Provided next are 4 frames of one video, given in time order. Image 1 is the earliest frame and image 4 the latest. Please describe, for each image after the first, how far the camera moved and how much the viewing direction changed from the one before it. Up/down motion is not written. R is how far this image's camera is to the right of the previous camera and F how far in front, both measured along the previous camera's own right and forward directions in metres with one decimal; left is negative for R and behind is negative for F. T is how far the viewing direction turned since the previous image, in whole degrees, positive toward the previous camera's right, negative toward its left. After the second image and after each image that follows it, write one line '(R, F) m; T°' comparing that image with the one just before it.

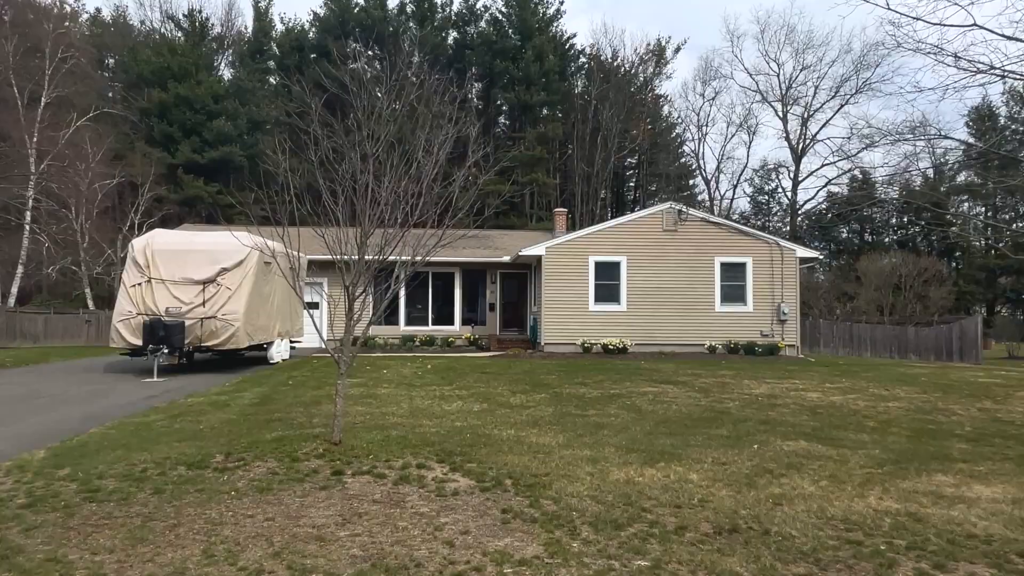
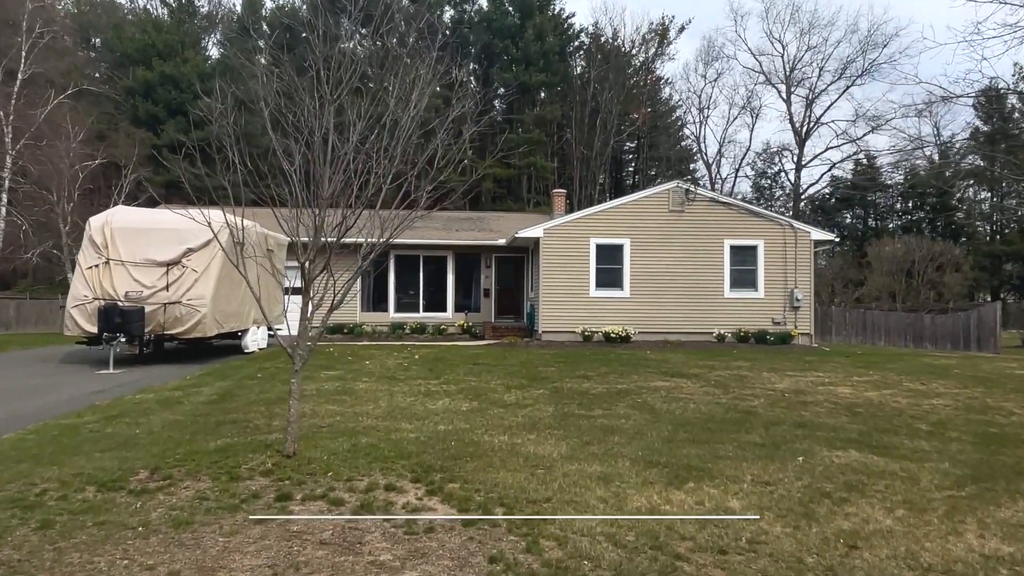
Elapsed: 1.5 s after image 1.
(0.0, +1.3) m; 0°
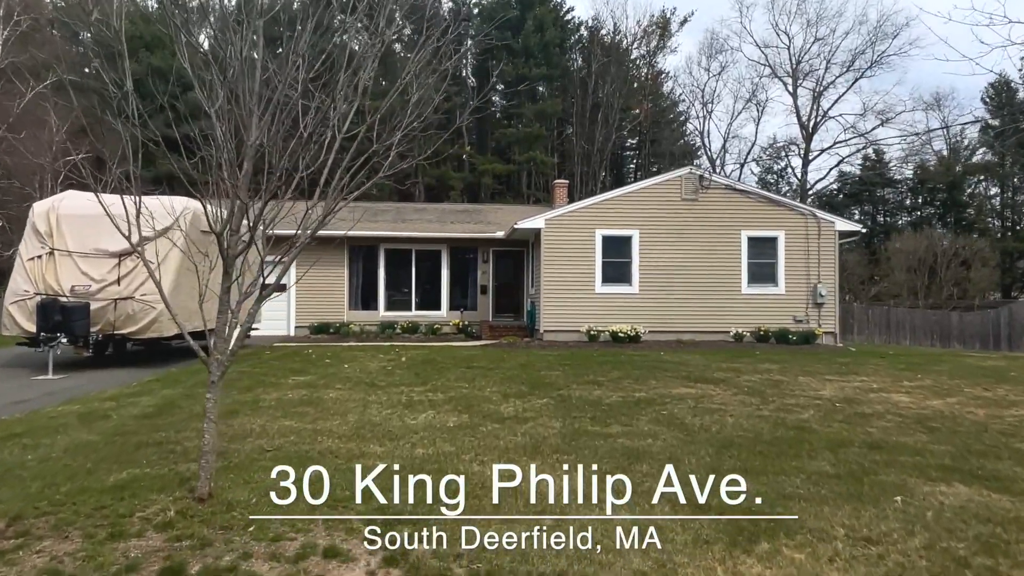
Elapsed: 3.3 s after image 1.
(0.0, +1.6) m; 0°
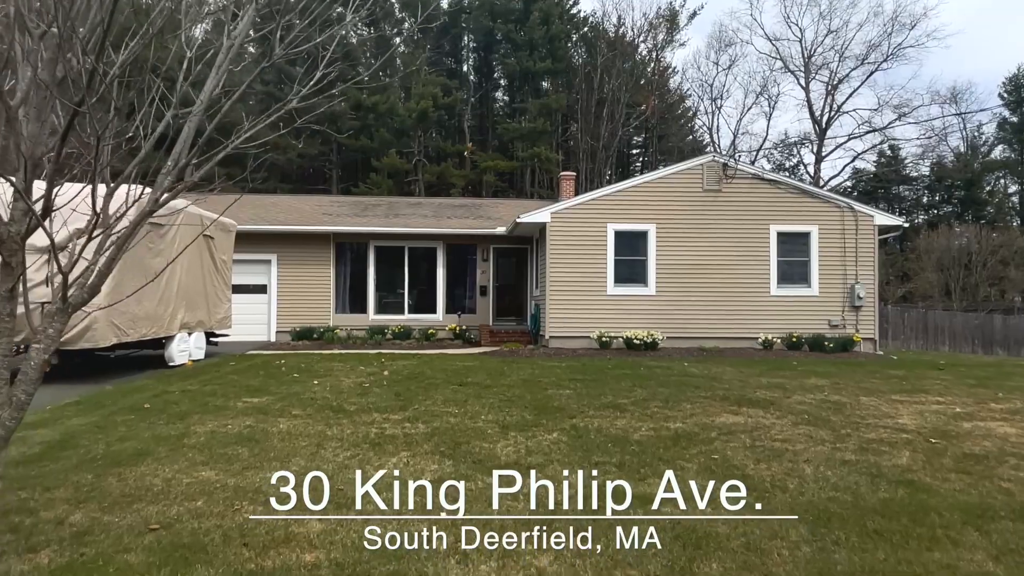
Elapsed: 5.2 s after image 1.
(0.0, +1.8) m; 0°
